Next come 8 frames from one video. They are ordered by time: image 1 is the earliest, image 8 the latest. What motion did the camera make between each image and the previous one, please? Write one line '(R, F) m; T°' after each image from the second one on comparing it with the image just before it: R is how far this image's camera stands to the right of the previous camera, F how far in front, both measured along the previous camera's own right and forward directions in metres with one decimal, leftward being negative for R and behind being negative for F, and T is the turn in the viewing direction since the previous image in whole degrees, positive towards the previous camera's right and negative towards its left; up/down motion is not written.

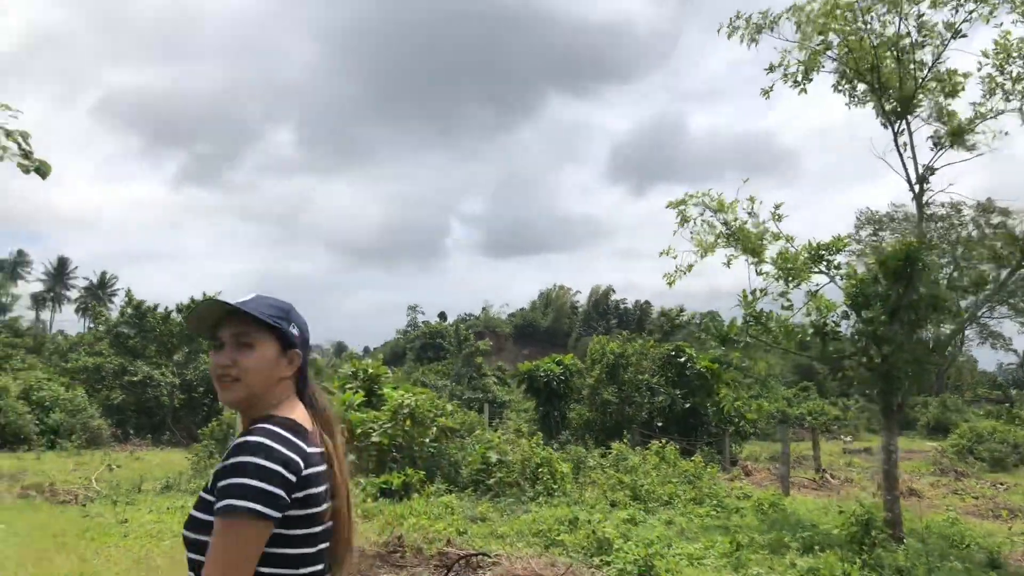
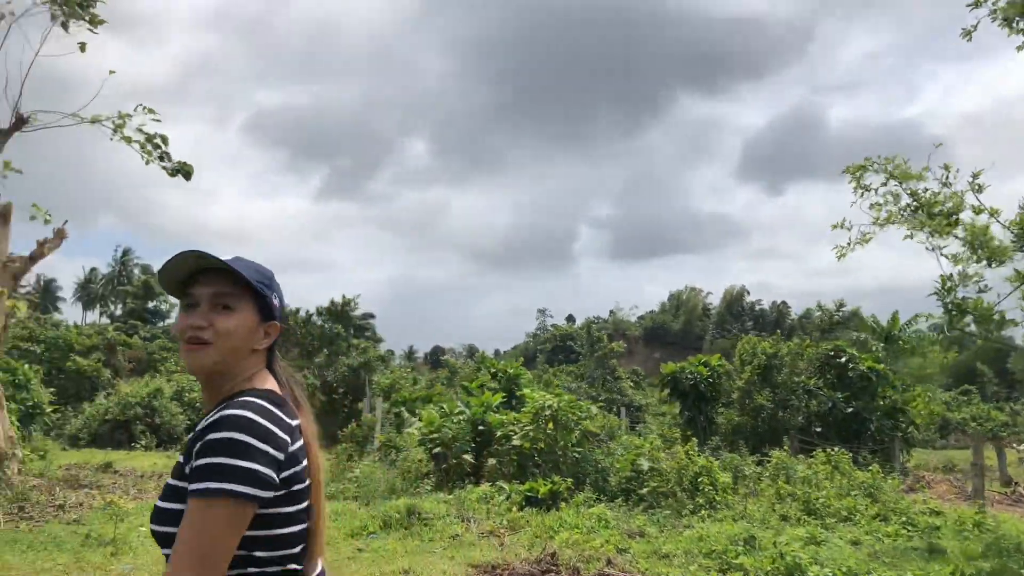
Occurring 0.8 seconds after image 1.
(-0.3, +0.9) m; -10°
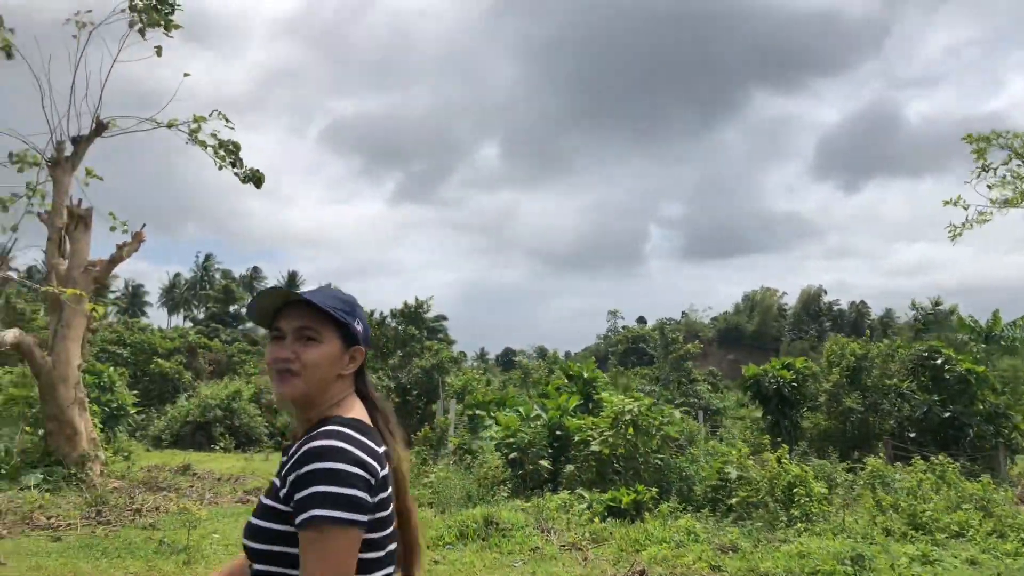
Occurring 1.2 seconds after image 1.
(-0.1, +0.4) m; -5°
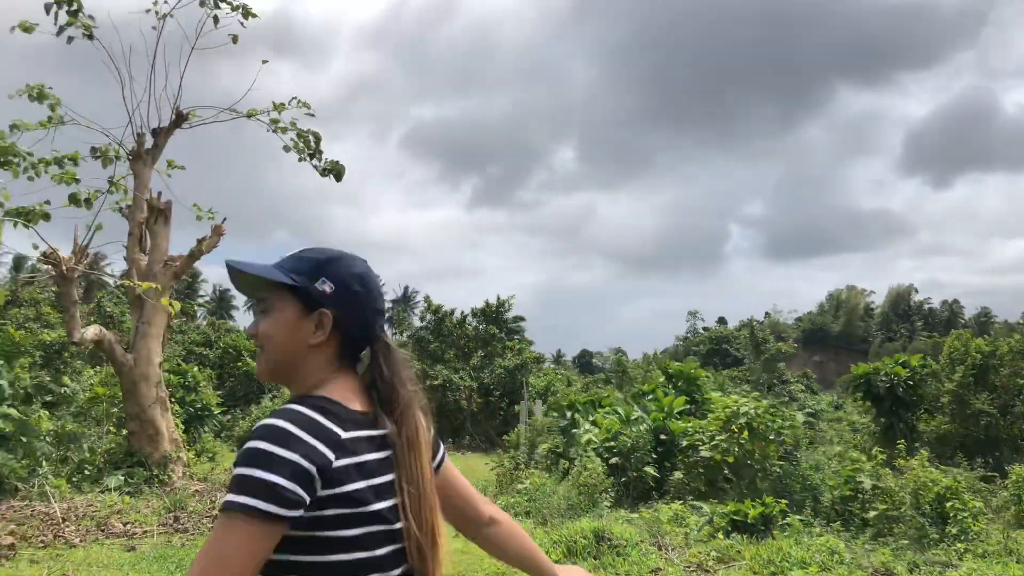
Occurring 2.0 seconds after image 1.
(-0.3, +0.7) m; -6°
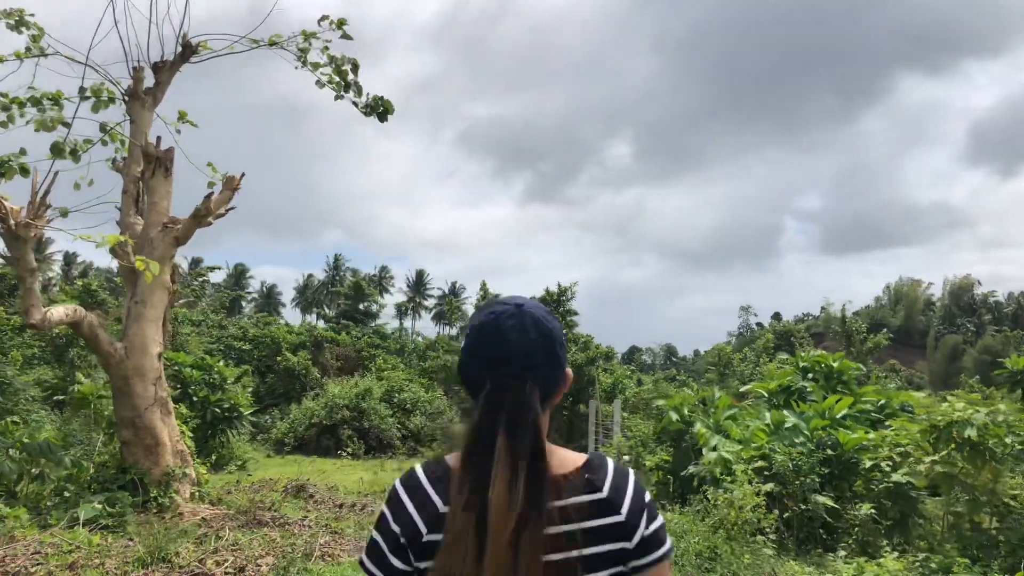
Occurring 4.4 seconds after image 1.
(-0.5, +2.1) m; -4°
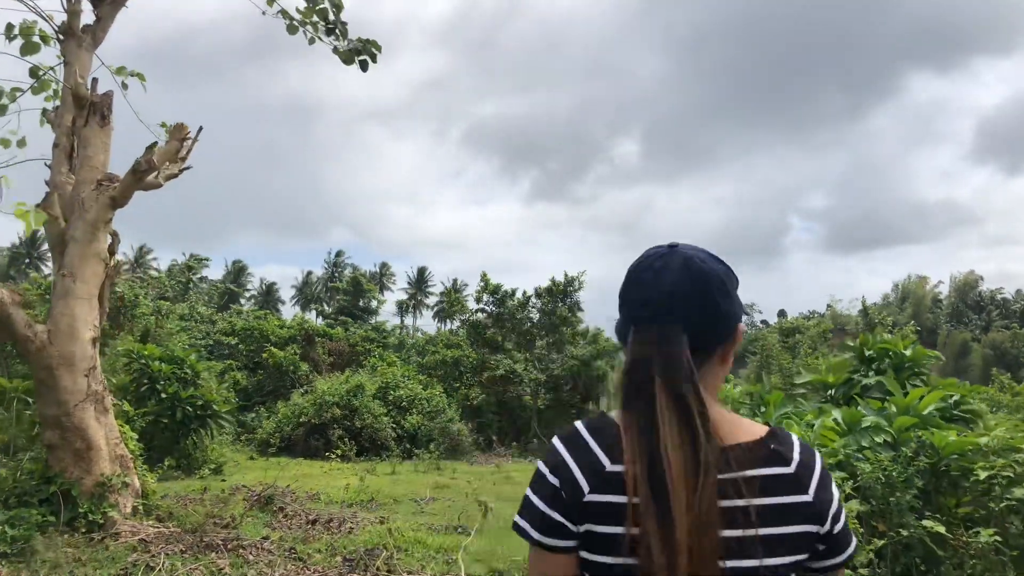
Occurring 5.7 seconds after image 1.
(0.0, +1.2) m; 0°
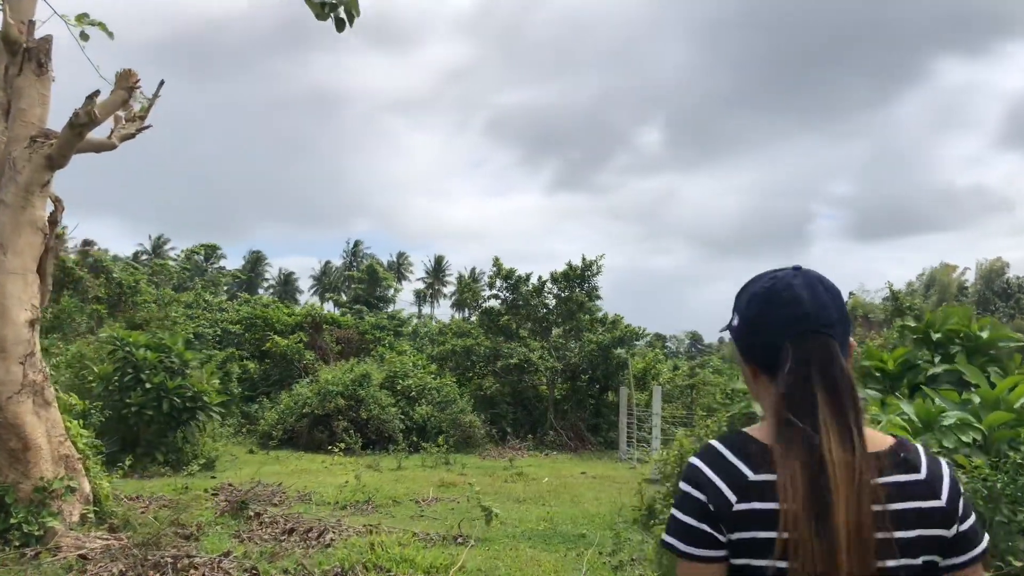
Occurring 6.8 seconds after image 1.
(+0.1, +0.9) m; -2°
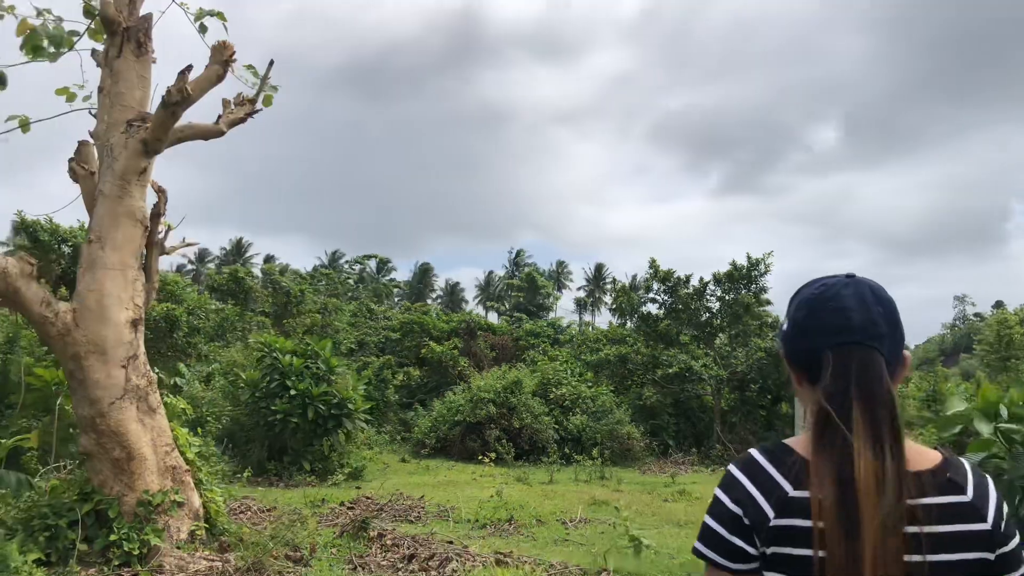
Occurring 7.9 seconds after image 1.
(+0.1, +1.0) m; -13°
